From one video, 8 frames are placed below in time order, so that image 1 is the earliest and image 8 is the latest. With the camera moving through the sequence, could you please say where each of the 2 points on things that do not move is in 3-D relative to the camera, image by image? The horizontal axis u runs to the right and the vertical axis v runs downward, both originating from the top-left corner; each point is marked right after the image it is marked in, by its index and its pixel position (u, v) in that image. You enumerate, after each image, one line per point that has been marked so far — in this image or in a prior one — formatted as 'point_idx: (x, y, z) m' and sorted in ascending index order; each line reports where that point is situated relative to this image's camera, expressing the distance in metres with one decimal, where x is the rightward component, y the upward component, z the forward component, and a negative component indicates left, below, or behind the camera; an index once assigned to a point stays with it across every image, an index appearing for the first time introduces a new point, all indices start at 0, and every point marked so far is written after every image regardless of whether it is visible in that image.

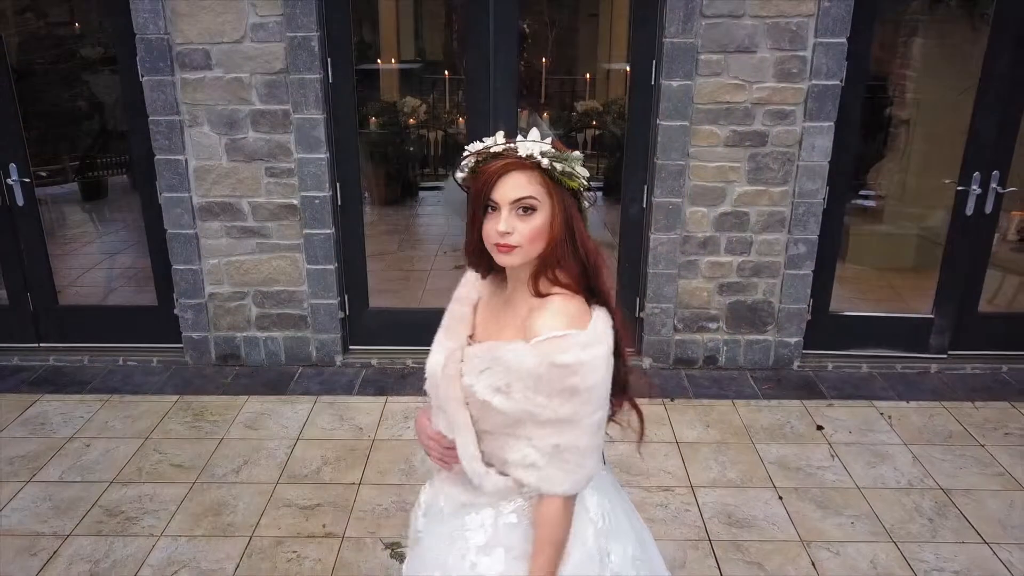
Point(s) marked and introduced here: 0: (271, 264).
0: (-1.3, +0.1, +3.8) m
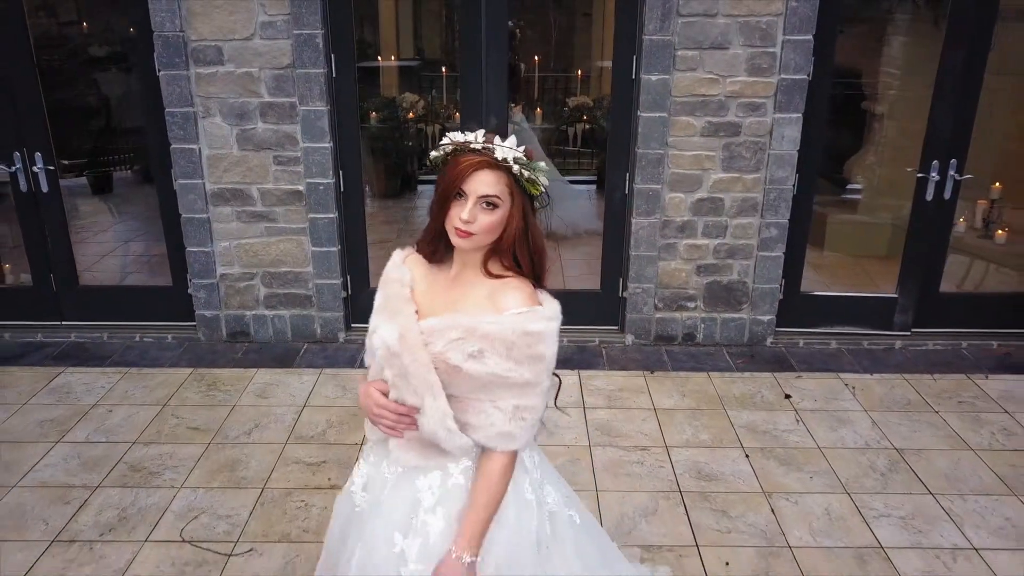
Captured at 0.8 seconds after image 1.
0: (-1.4, +0.2, +4.1) m
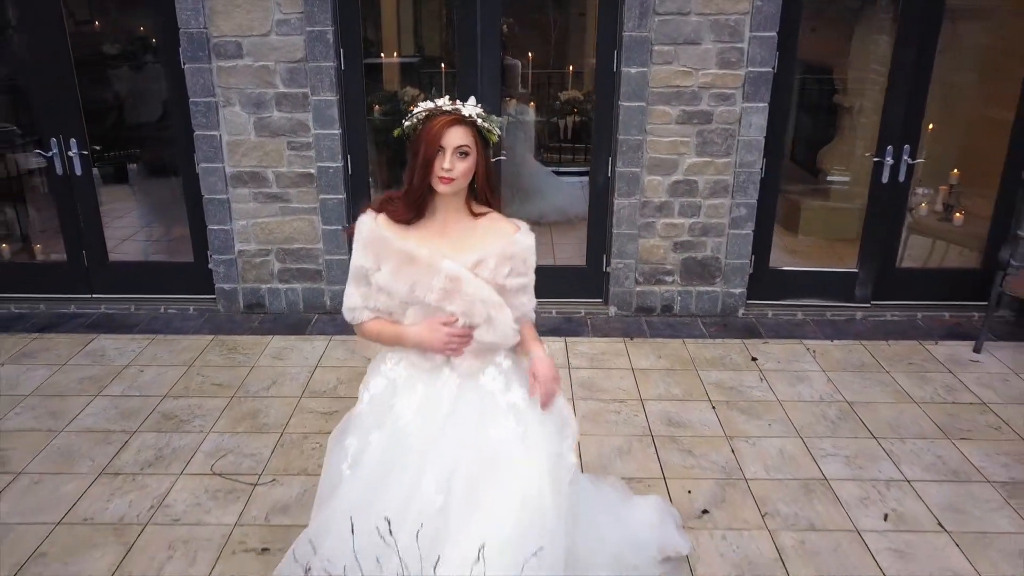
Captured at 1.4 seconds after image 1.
0: (-1.4, +0.4, +4.4) m
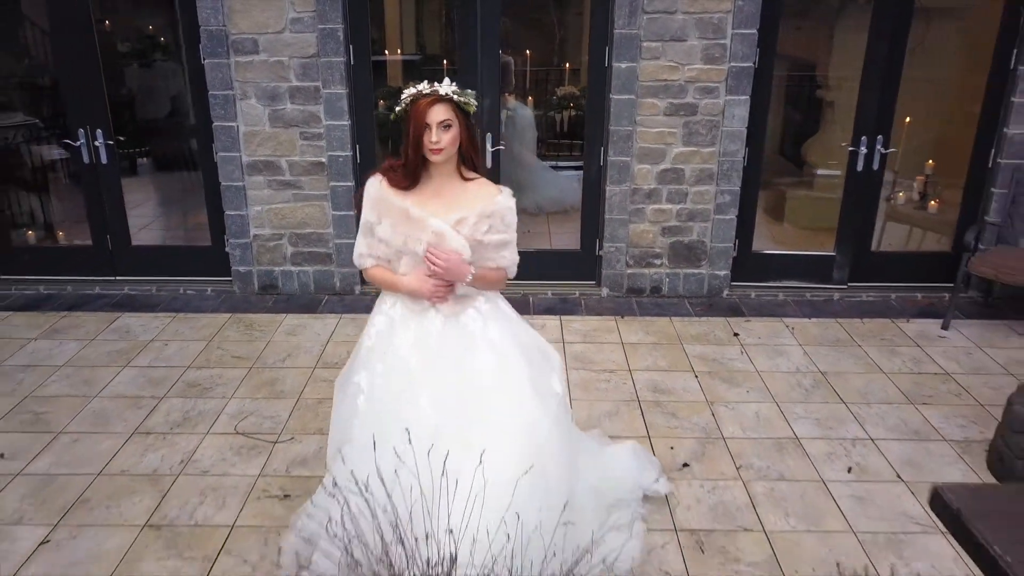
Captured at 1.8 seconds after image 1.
0: (-1.4, +0.5, +4.7) m
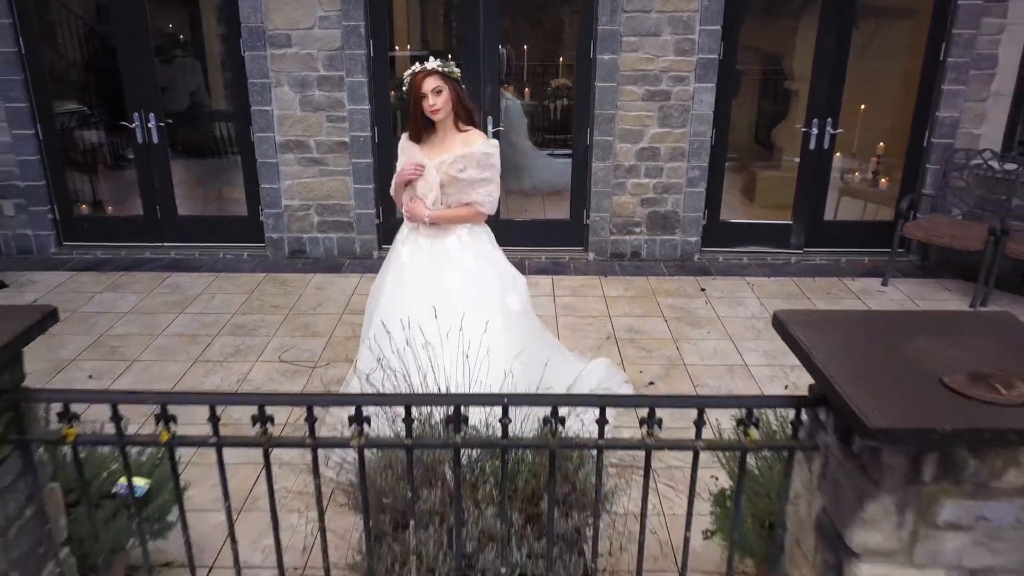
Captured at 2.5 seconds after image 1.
0: (-1.4, +0.8, +5.4) m
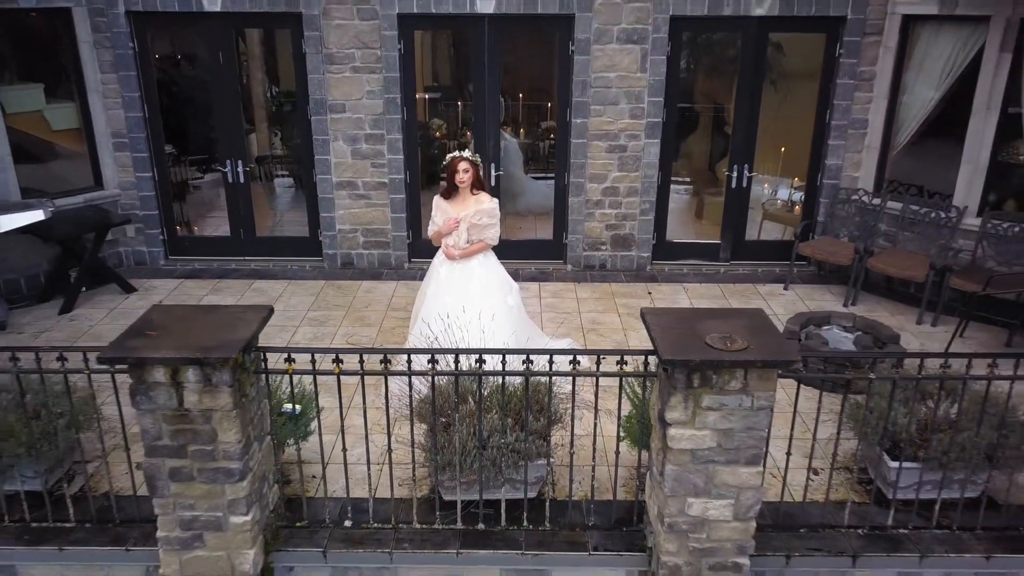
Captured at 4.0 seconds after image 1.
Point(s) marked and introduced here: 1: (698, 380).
0: (-1.5, +0.8, +7.2) m
1: (+0.9, -0.4, +3.3) m
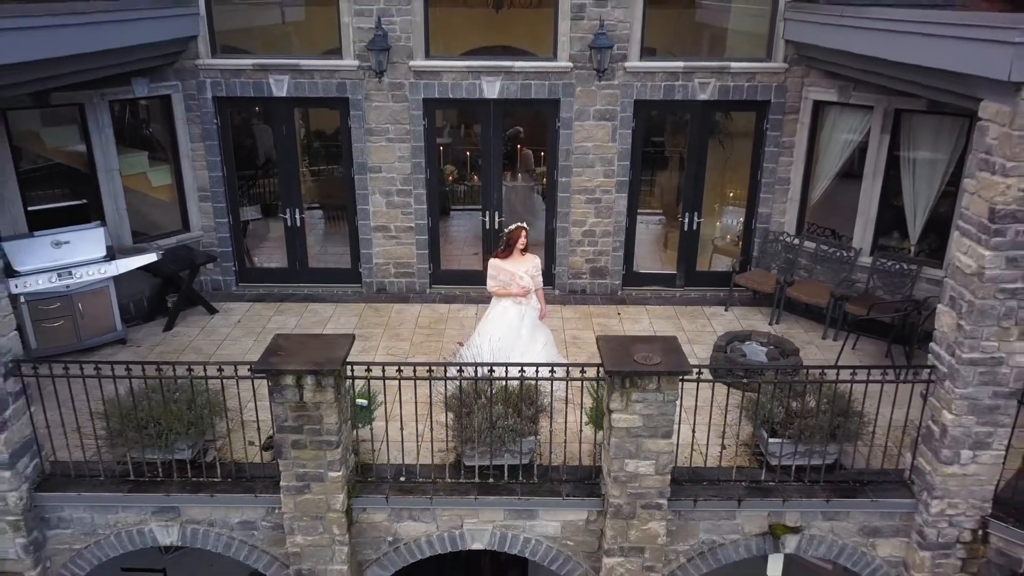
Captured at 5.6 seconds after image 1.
0: (-1.5, +0.5, +9.2) m
1: (+0.9, -0.7, +5.2) m
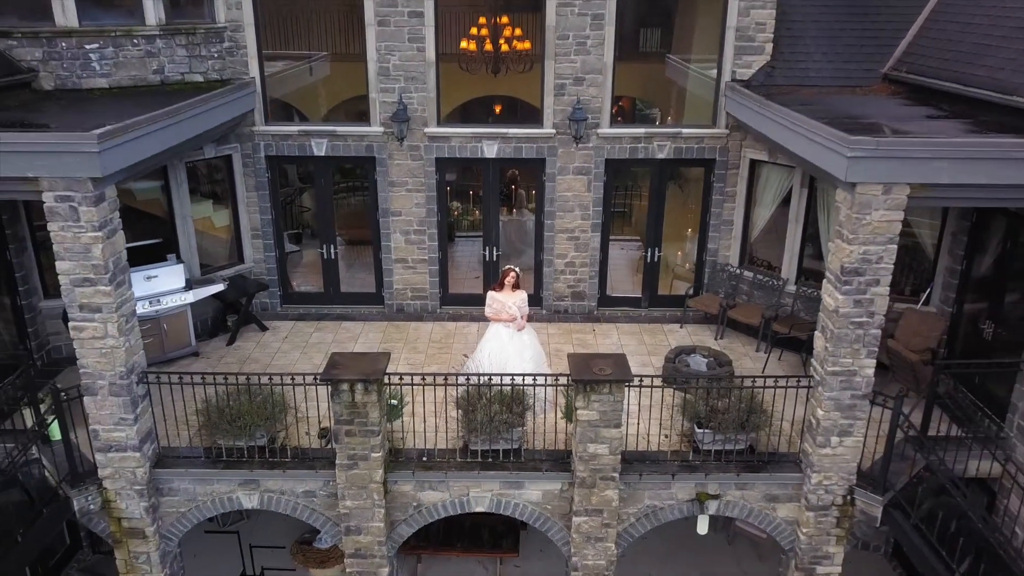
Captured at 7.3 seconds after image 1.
0: (-1.5, +0.2, +11.2) m
1: (+0.8, -1.1, +7.3) m
